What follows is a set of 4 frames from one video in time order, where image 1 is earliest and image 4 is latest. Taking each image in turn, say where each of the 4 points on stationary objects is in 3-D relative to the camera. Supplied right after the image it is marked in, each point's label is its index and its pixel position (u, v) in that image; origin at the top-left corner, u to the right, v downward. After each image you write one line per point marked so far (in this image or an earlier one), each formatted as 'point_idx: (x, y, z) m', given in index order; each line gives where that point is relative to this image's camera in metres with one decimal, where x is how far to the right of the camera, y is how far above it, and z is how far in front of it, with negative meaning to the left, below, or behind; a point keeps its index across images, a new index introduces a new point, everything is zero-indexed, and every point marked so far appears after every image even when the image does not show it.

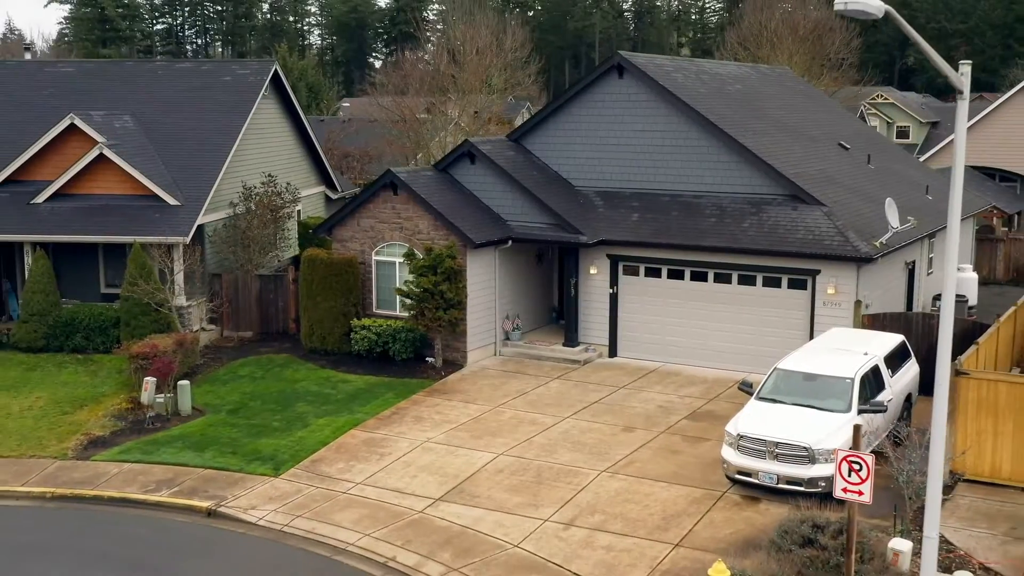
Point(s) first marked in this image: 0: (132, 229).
0: (-5.6, +0.9, +17.3) m
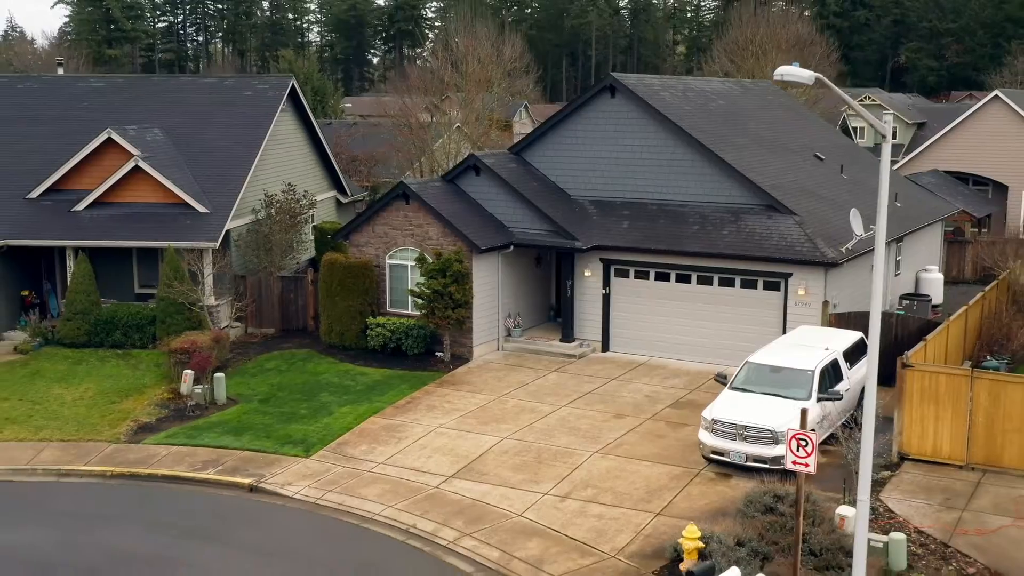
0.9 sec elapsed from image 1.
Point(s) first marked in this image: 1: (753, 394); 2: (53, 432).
0: (-5.6, +0.8, +18.9) m
1: (+2.6, -1.2, +12.9) m
2: (-5.8, -1.8, +14.8) m
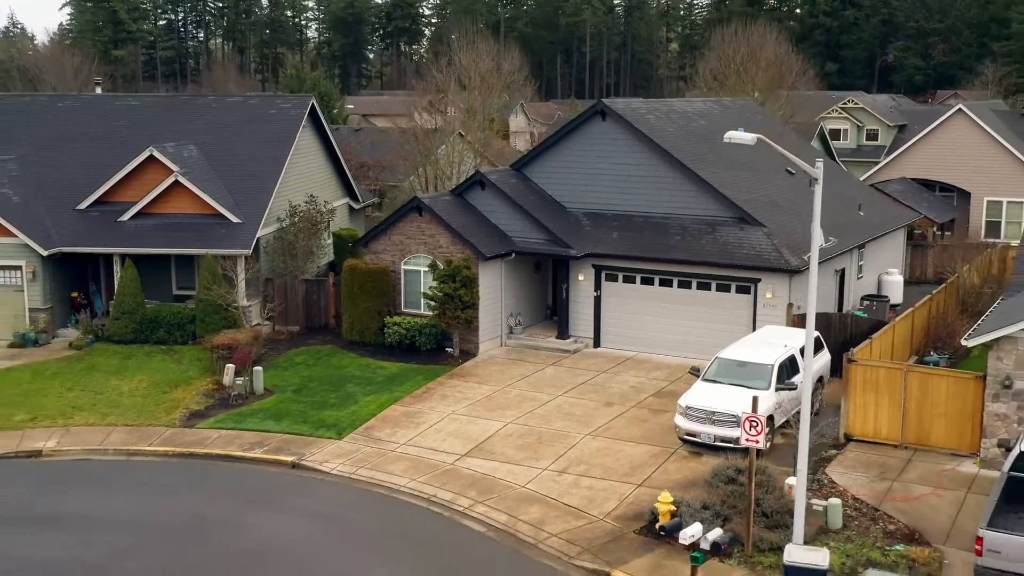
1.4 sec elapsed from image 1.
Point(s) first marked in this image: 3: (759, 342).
0: (-5.5, +0.8, +21.1) m
1: (+2.7, -1.3, +15.2) m
2: (-5.7, -1.9, +17.0) m
3: (+3.4, -0.7, +16.1) m
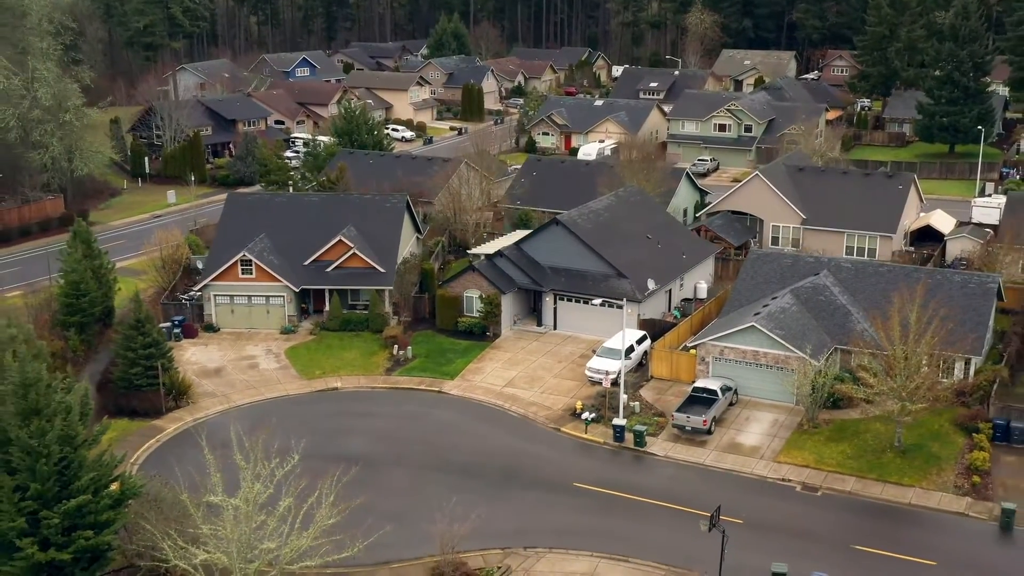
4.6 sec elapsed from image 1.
0: (-5.4, +0.2, +44.8) m
1: (+3.0, -2.3, +39.4) m
2: (-5.4, -2.9, +40.9) m
3: (+3.7, -1.7, +40.3) m
